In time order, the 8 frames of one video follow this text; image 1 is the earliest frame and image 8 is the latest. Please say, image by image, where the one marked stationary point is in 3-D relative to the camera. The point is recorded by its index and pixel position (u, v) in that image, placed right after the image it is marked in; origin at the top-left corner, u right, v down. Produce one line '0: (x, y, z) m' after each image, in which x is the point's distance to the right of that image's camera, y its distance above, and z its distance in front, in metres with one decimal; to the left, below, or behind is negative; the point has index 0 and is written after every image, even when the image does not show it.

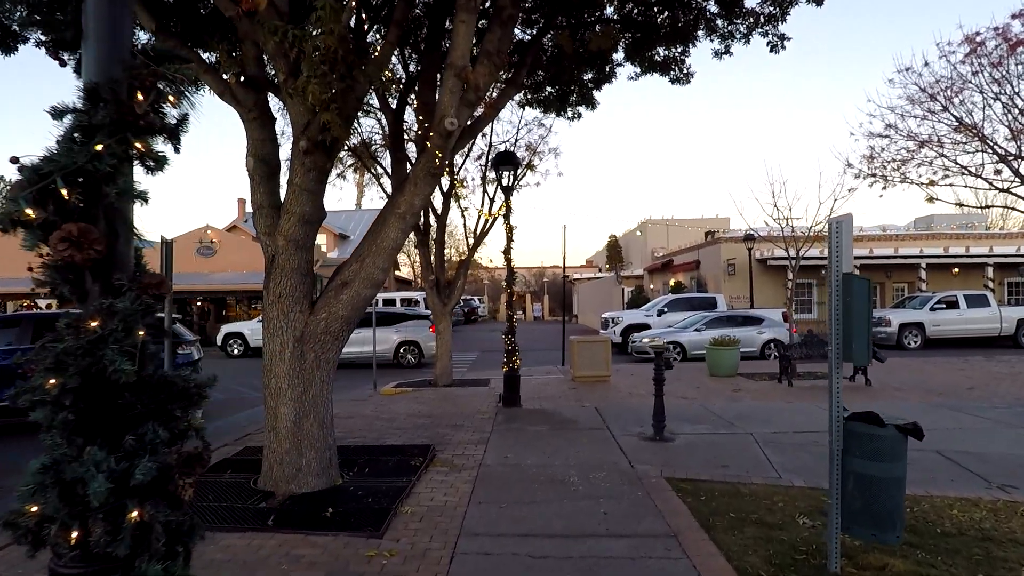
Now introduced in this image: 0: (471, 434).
0: (-0.6, -2.4, +9.0) m
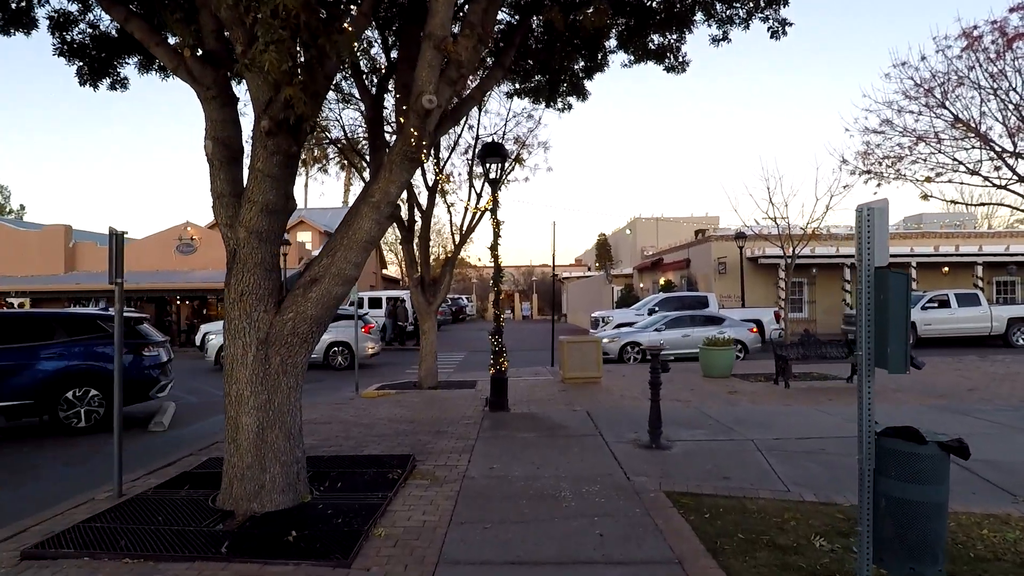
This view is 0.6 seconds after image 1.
0: (-0.8, -2.3, +8.4) m
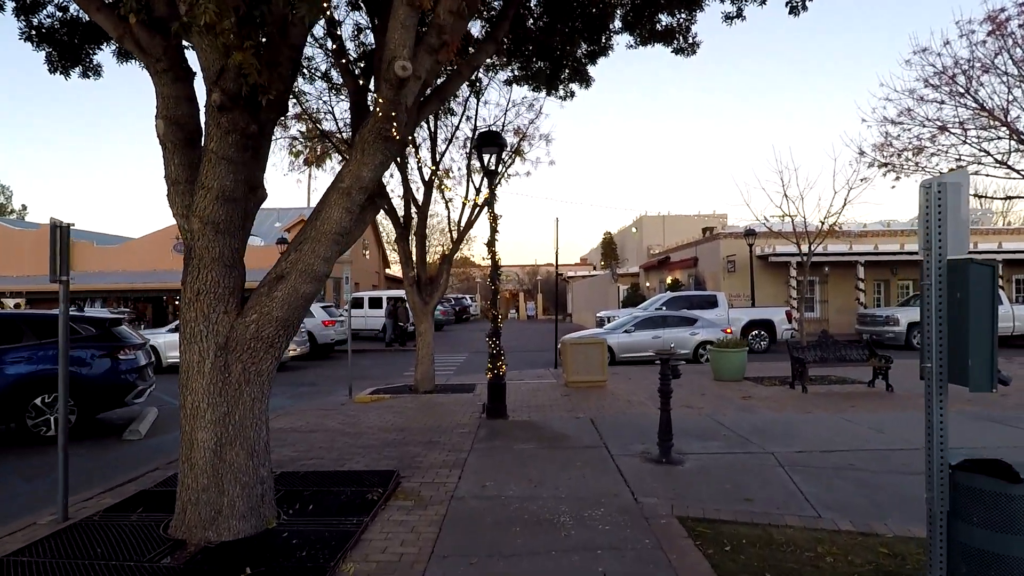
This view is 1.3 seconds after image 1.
0: (-0.9, -2.3, +7.7) m
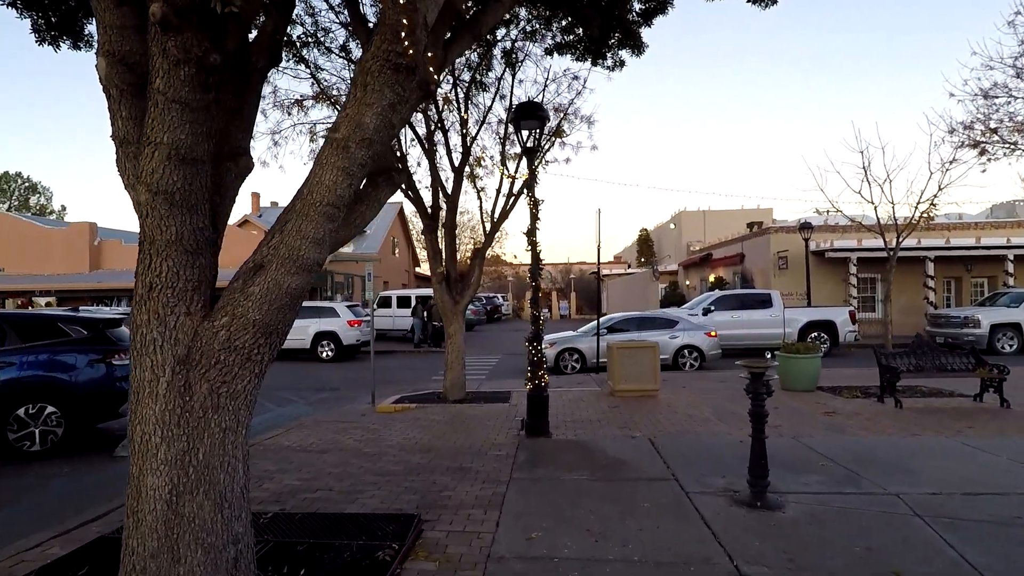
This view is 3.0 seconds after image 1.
0: (-0.4, -2.2, +6.3) m
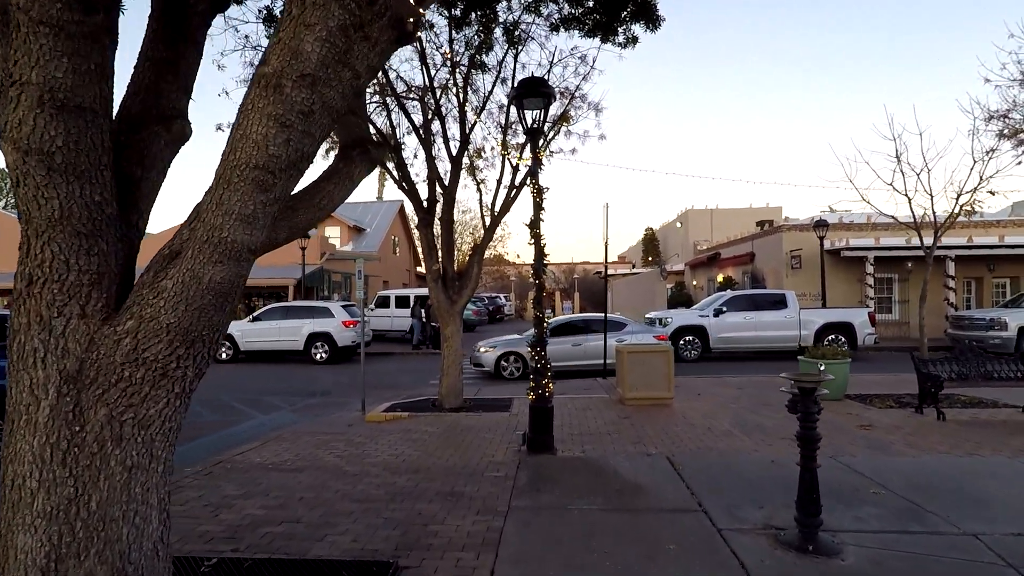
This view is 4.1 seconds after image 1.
0: (-0.4, -2.2, +5.3) m
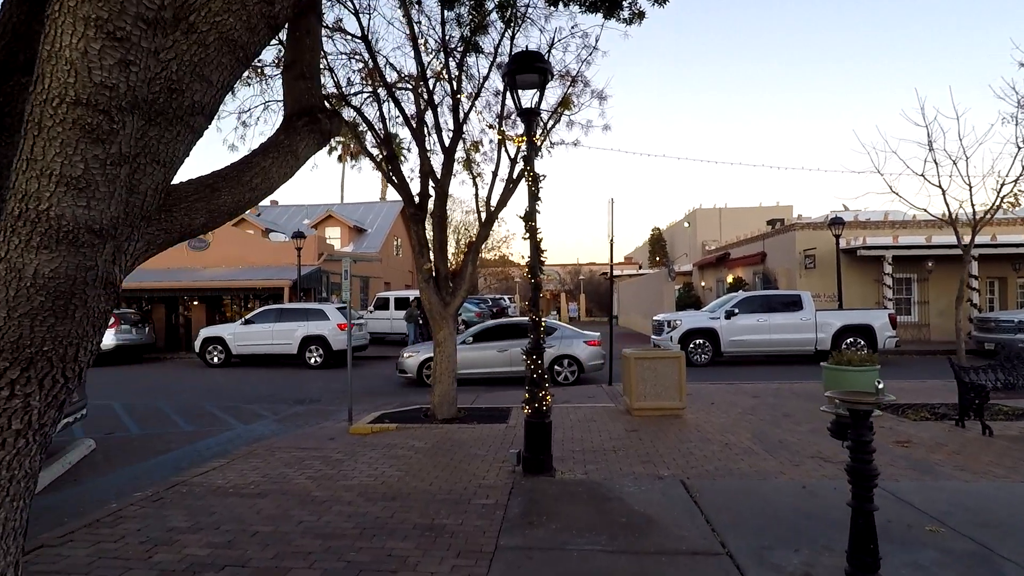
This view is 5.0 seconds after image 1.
0: (-0.5, -2.2, +4.5) m
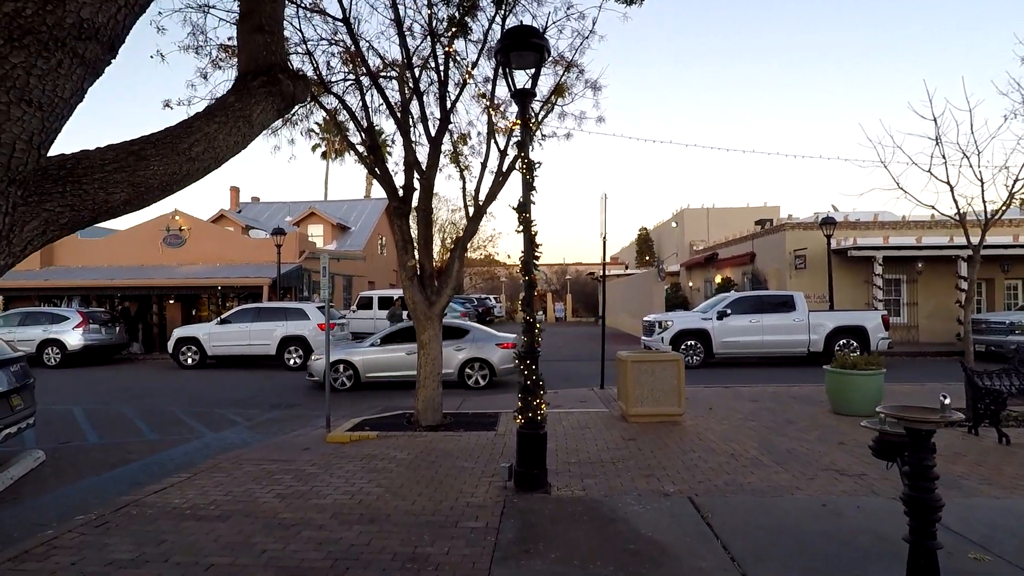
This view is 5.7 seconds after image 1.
0: (-0.5, -2.2, +3.8) m
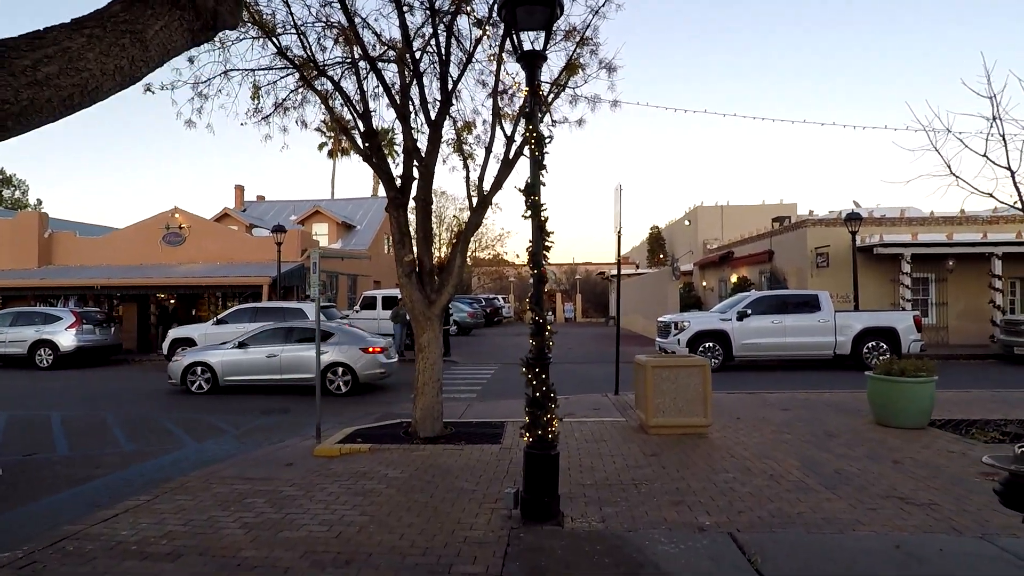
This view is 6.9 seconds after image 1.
0: (-0.5, -2.1, +2.9) m
